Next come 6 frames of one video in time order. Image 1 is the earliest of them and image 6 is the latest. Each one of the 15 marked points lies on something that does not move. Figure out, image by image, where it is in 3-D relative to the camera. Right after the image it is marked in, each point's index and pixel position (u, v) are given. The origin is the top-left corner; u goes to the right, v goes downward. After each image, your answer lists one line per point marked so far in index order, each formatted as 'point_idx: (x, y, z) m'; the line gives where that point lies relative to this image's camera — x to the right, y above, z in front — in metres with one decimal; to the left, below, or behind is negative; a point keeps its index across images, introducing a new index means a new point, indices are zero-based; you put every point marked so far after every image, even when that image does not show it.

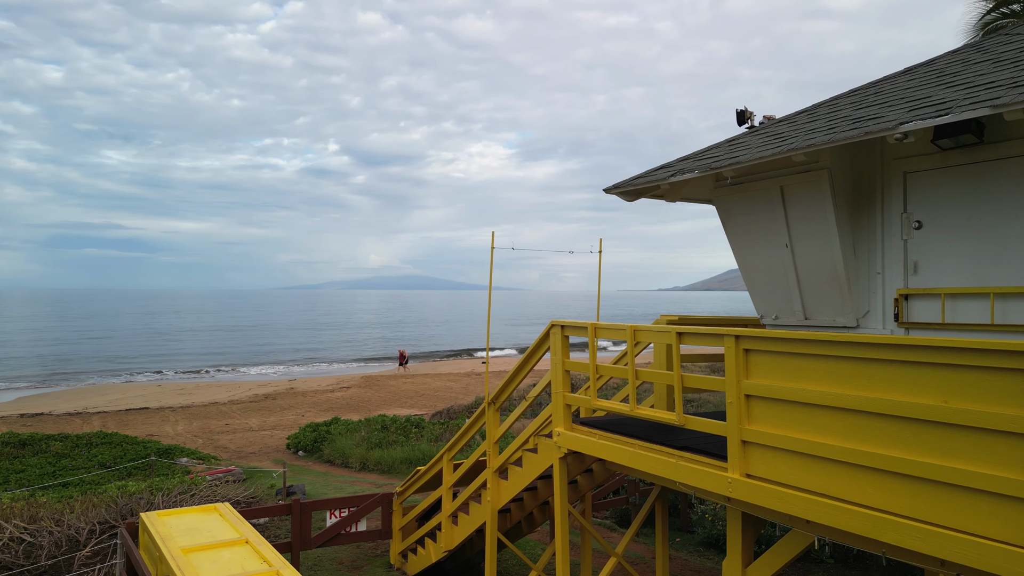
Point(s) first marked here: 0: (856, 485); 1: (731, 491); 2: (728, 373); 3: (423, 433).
0: (+1.7, -1.0, +3.6) m
1: (+1.3, -1.2, +4.2) m
2: (+1.3, -0.5, +4.2) m
3: (-1.9, -3.1, +15.9) m
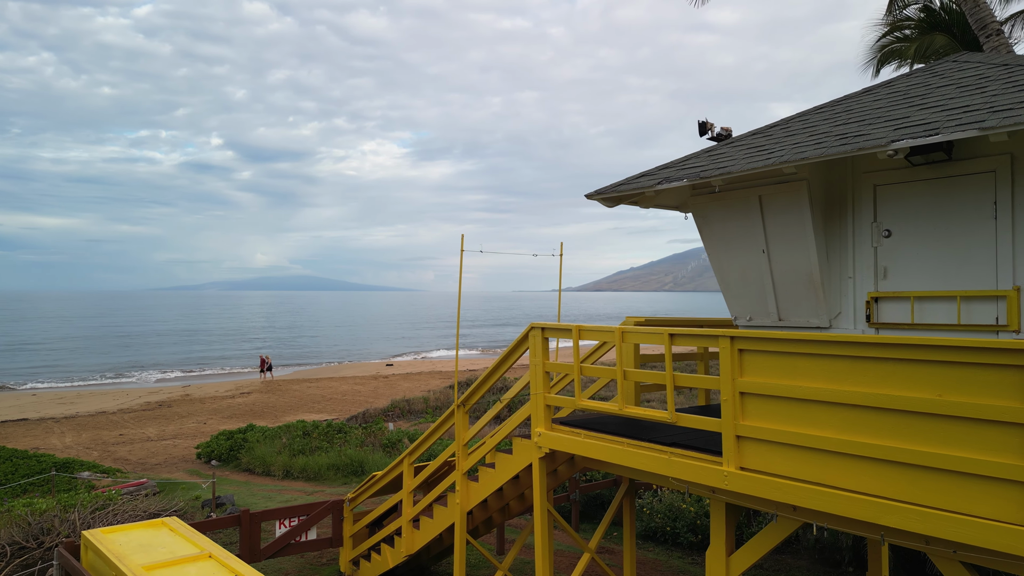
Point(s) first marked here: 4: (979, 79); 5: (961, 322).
0: (+1.8, -1.0, +3.9) m
1: (+1.3, -1.2, +4.4) m
2: (+1.3, -0.5, +4.4) m
3: (-3.5, -3.1, +15.5) m
4: (+2.7, +1.2, +4.3) m
5: (+2.6, -0.2, +4.2) m
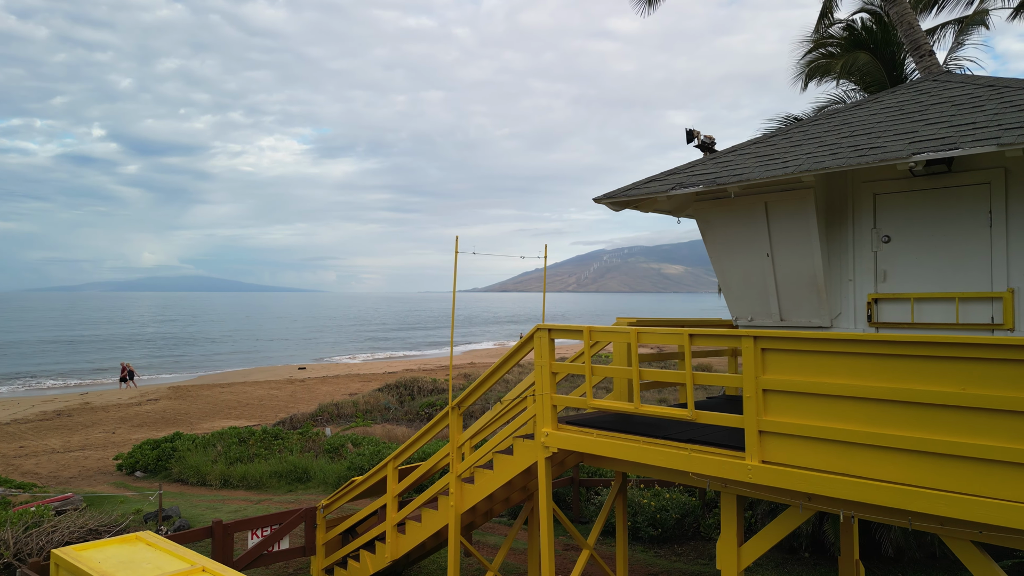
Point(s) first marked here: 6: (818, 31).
0: (+2.1, -1.0, +4.2) m
1: (+1.5, -1.2, +4.6) m
2: (+1.5, -0.5, +4.7) m
3: (-4.6, -3.2, +15.1) m
4: (+2.9, +1.2, +4.7) m
5: (+2.8, -0.2, +4.6) m
6: (+6.2, +5.2, +14.9) m
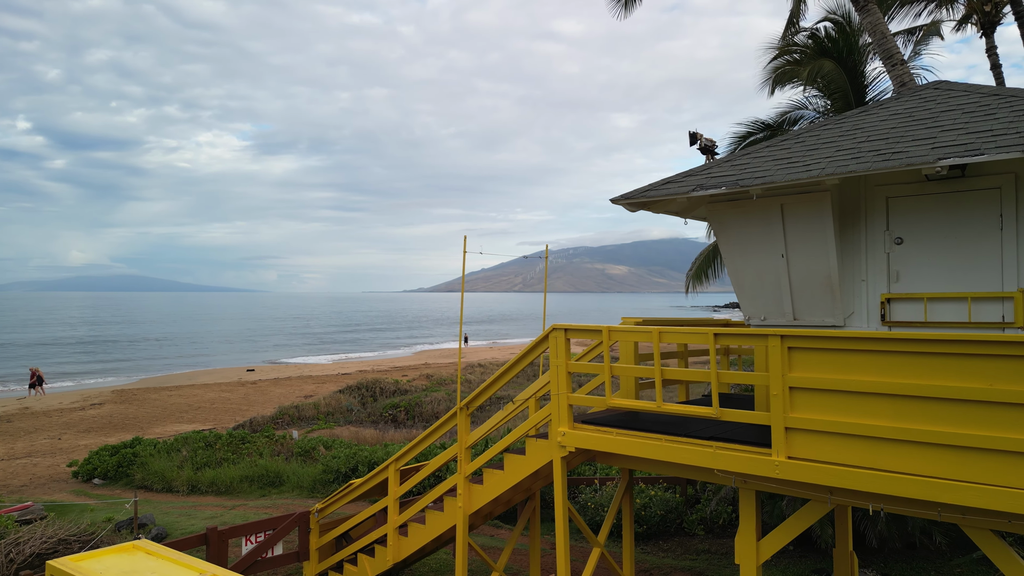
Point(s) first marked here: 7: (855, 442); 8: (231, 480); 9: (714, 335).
0: (+2.3, -1.0, +4.3) m
1: (+1.7, -1.2, +4.7) m
2: (+1.7, -0.5, +4.8) m
3: (-5.1, -3.2, +14.7) m
4: (+3.1, +1.2, +4.9) m
5: (+3.0, -0.2, +4.8) m
6: (+5.6, +5.2, +15.3) m
7: (+2.1, -0.9, +4.5) m
8: (-4.9, -3.3, +12.8) m
9: (+1.3, -0.3, +4.9) m
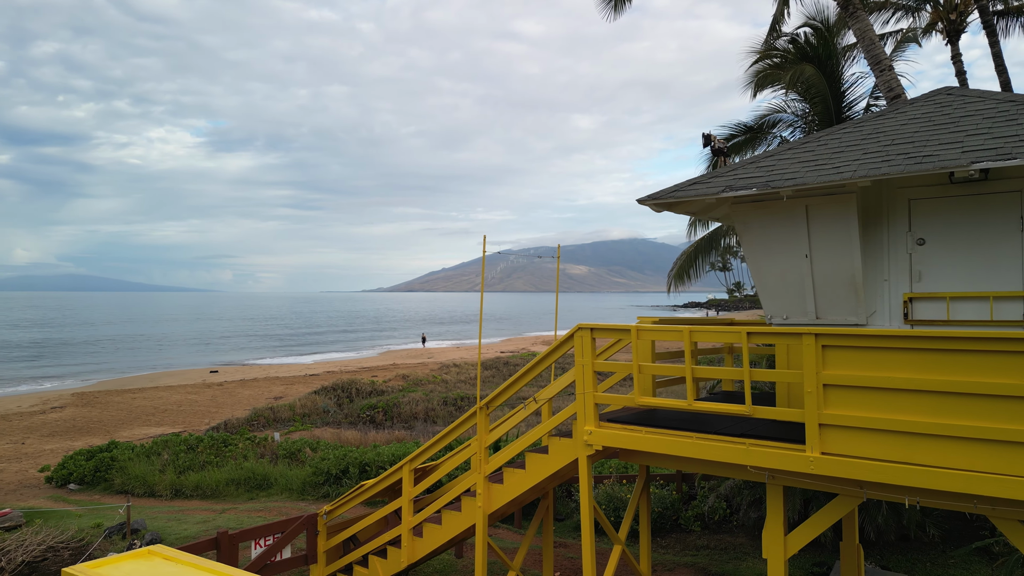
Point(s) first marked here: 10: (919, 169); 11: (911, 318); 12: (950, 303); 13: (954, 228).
0: (+2.6, -1.0, +4.5) m
1: (+1.9, -1.2, +4.8) m
2: (+1.9, -0.5, +4.9) m
3: (-5.4, -3.2, +14.5) m
4: (+3.3, +1.2, +5.1) m
5: (+3.2, -0.2, +4.9) m
6: (+5.3, +5.2, +15.6) m
7: (+2.3, -0.9, +4.6) m
8: (-5.0, -3.3, +12.6) m
9: (+1.6, -0.3, +5.0) m
10: (+2.5, +0.7, +4.6) m
11: (+2.8, -0.2, +5.2) m
12: (+3.0, -0.1, +5.1) m
13: (+3.0, +0.4, +5.1) m
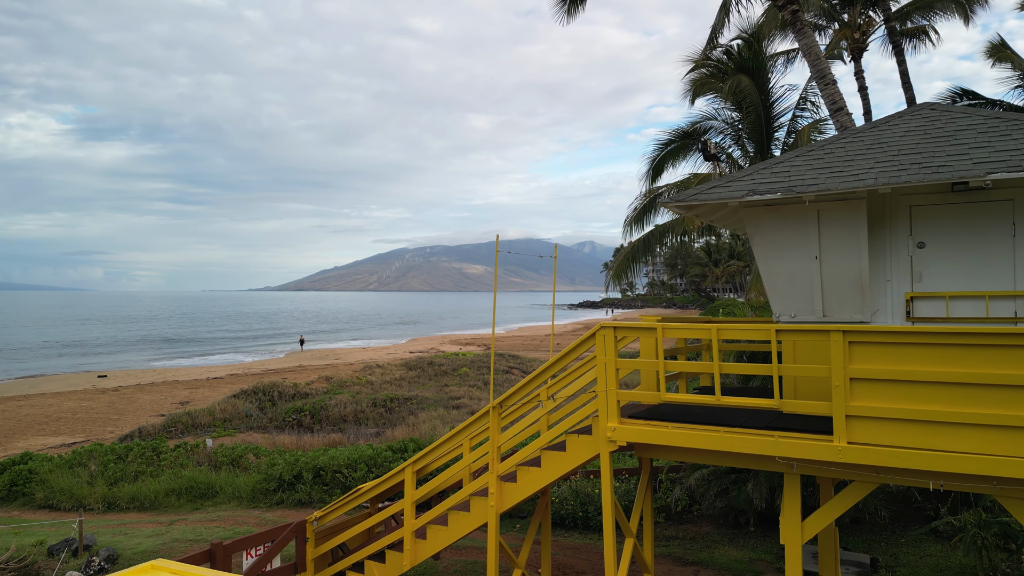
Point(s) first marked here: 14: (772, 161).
0: (+2.9, -1.0, +4.9) m
1: (+2.2, -1.2, +5.2) m
2: (+2.2, -0.5, +5.2) m
3: (-6.3, -3.1, +13.7) m
4: (+3.6, +1.2, +5.6) m
5: (+3.5, -0.2, +5.4) m
6: (+4.1, +5.2, +16.3) m
7: (+2.7, -0.9, +5.0) m
8: (-5.7, -3.3, +11.9) m
9: (+1.9, -0.3, +5.3) m
10: (+2.9, +0.7, +5.0) m
11: (+3.1, -0.2, +5.7) m
12: (+3.3, -0.1, +5.6) m
13: (+3.3, +0.4, +5.6) m
14: (+2.1, +1.1, +6.2) m
